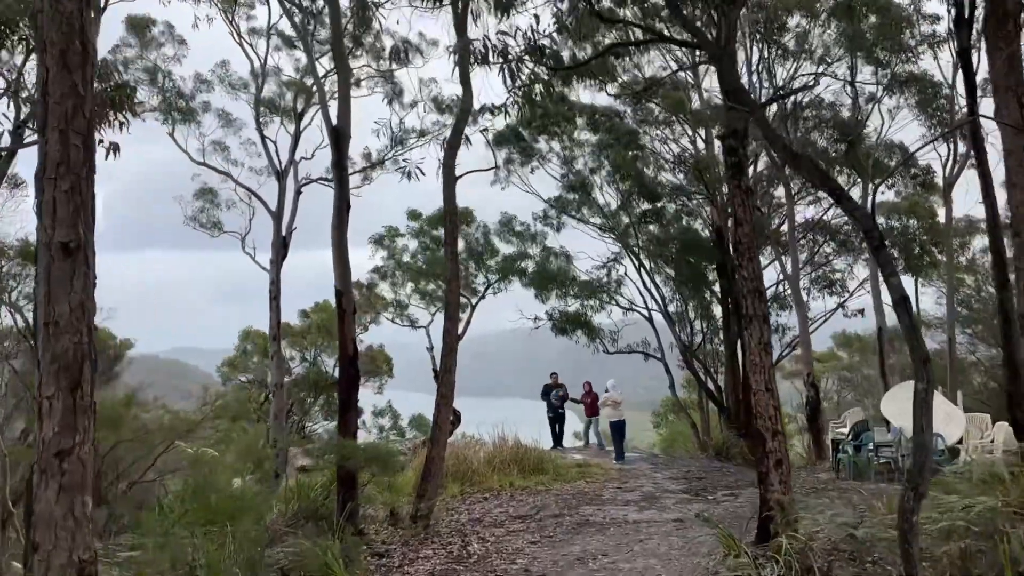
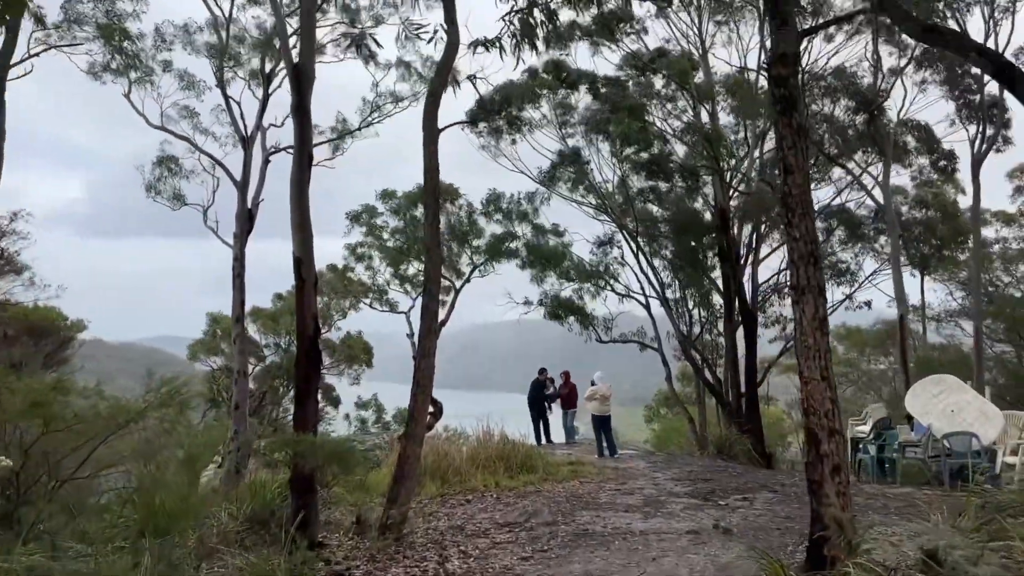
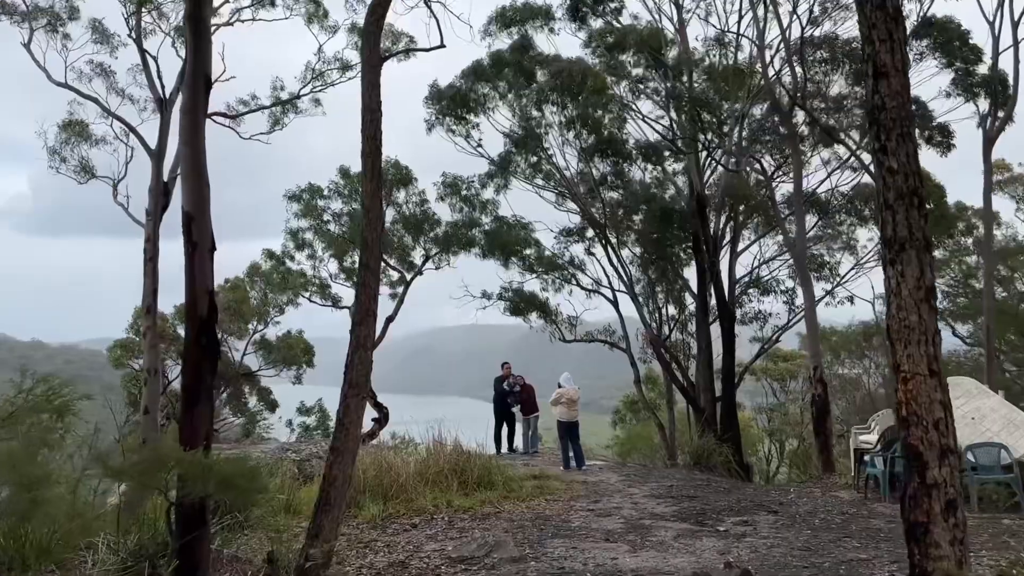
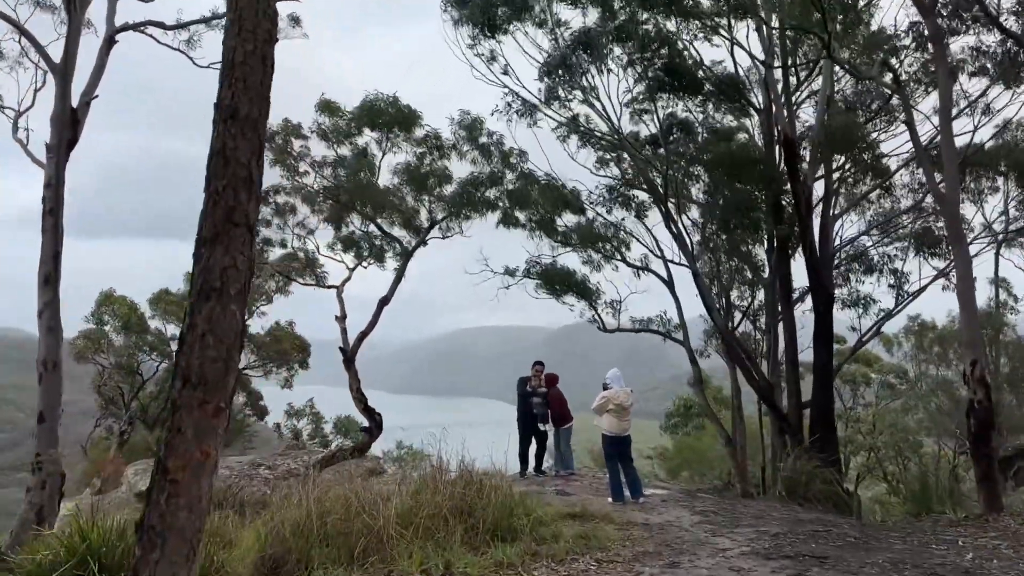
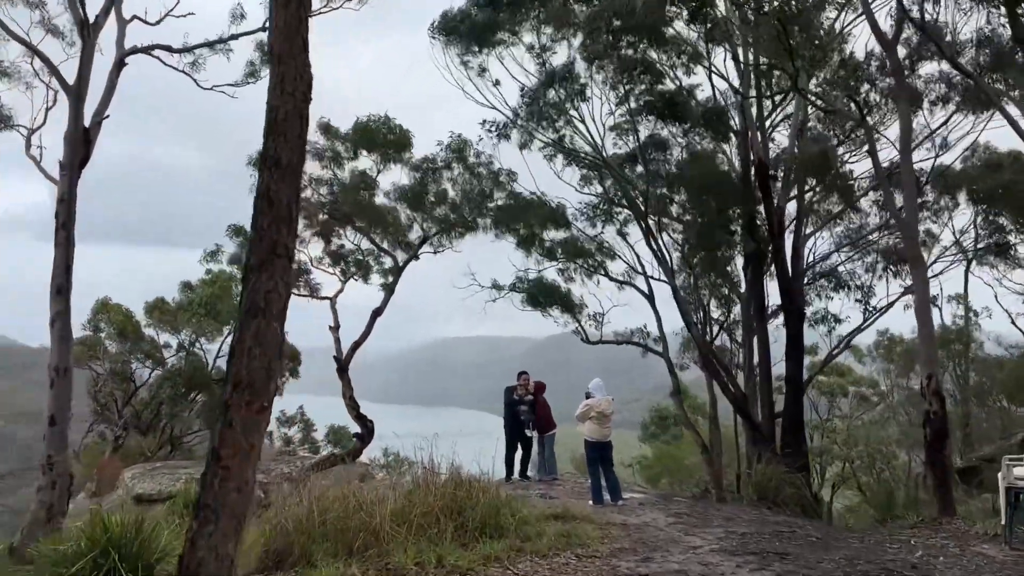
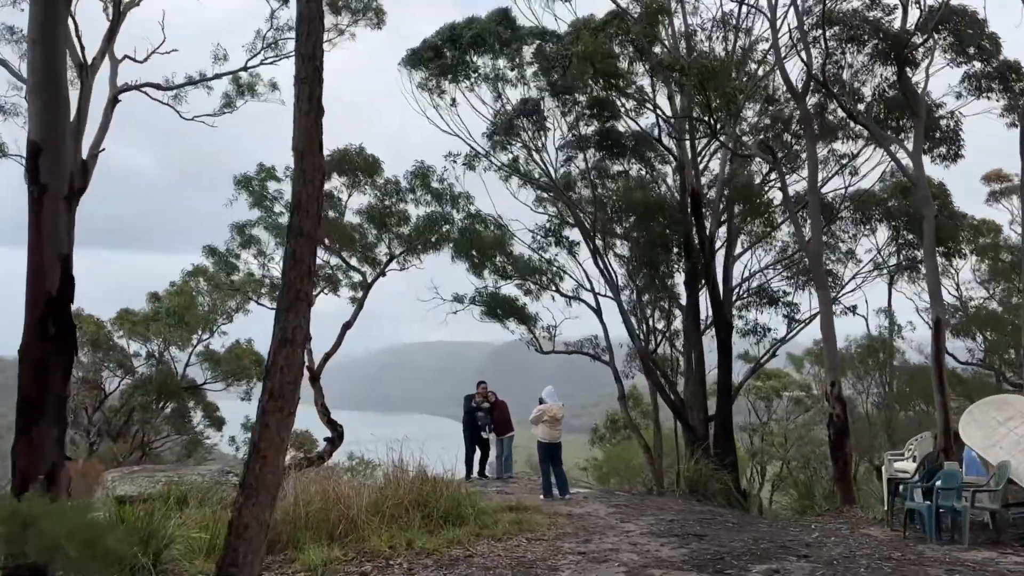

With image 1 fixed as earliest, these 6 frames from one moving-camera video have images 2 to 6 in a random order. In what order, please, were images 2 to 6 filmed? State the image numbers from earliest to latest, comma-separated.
2, 3, 6, 5, 4
